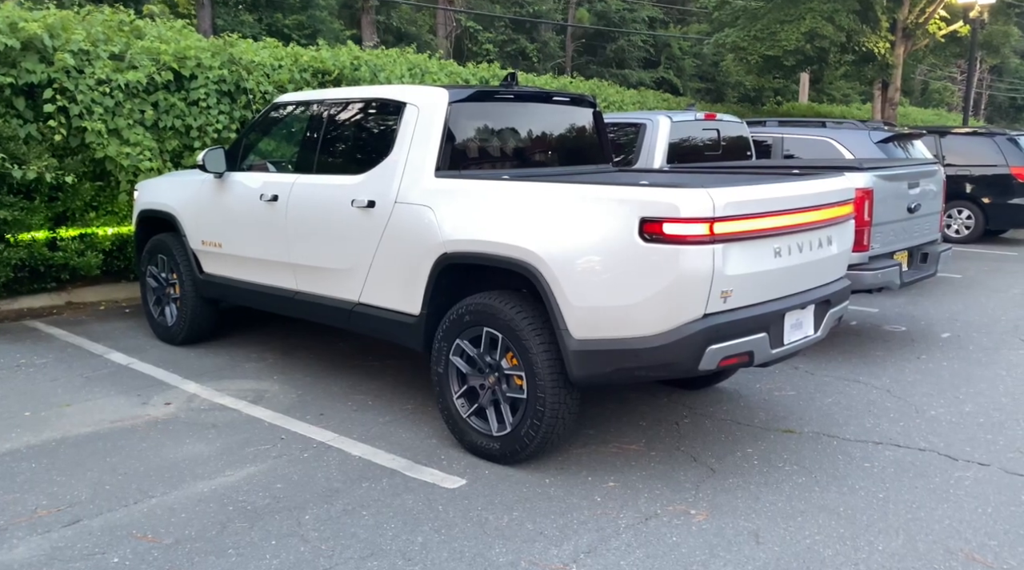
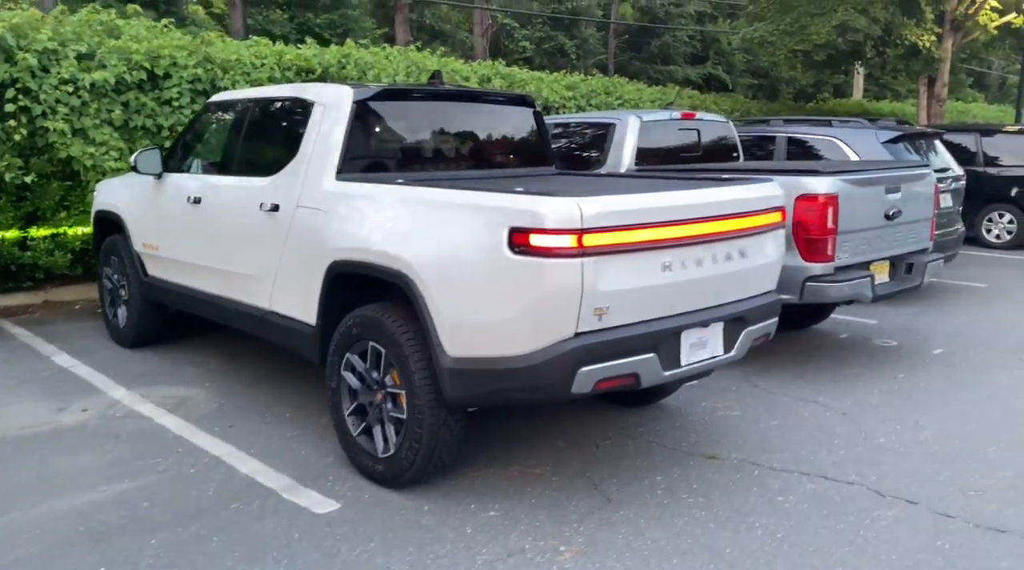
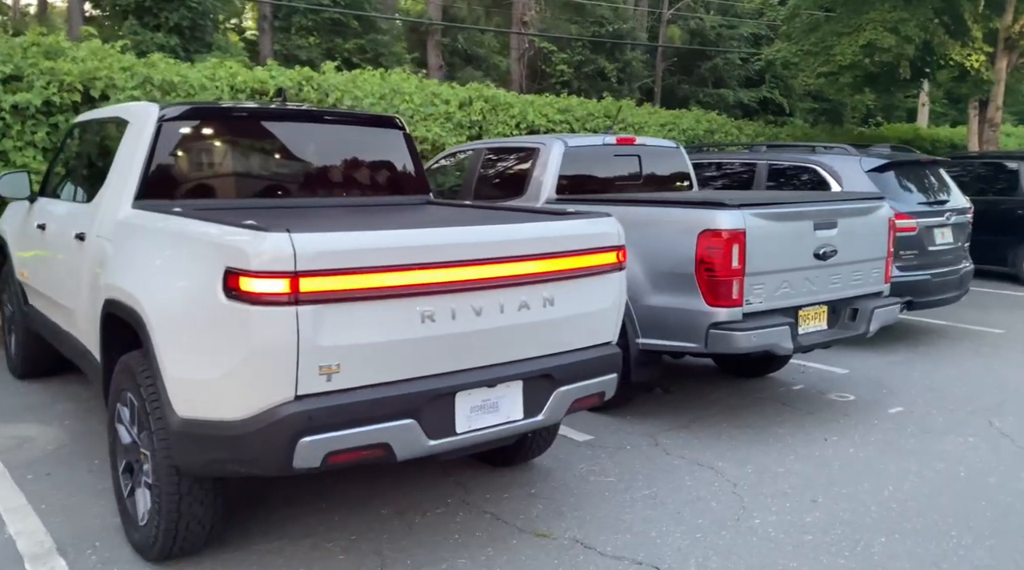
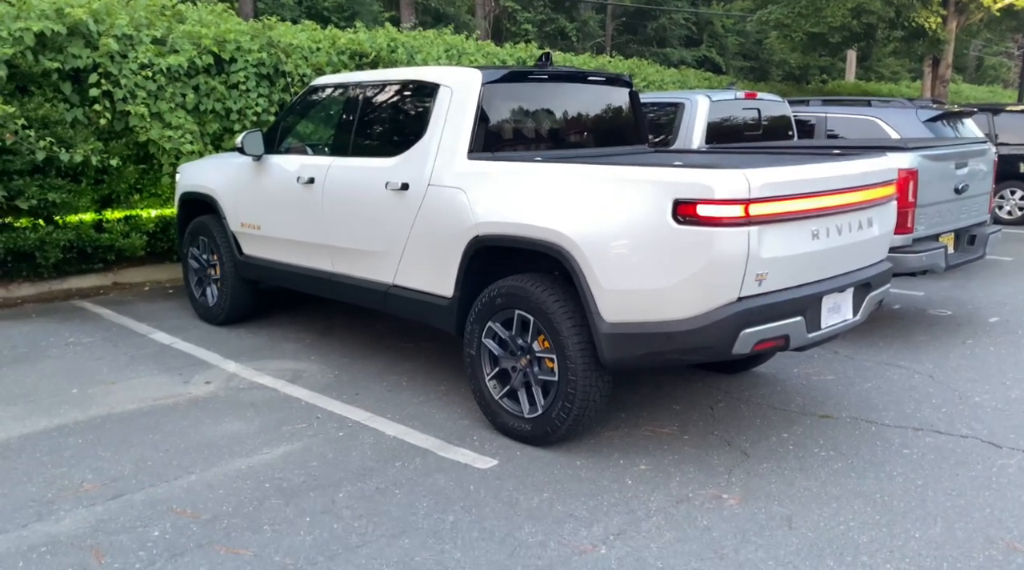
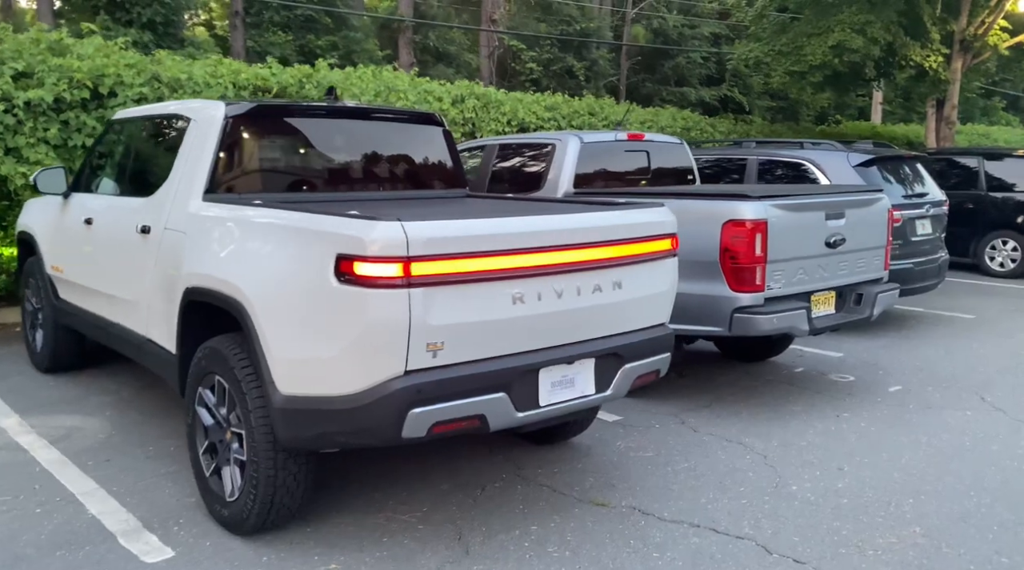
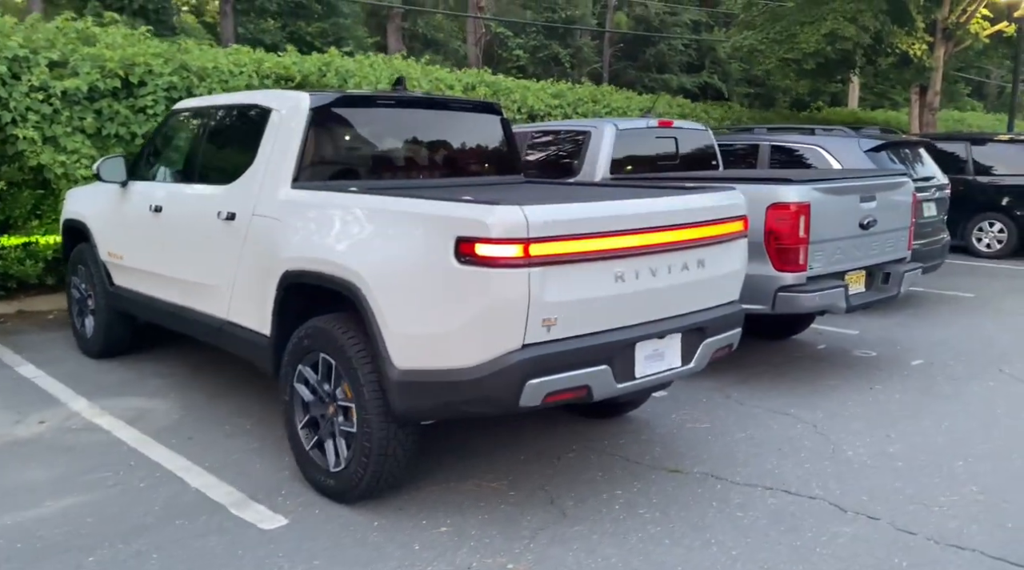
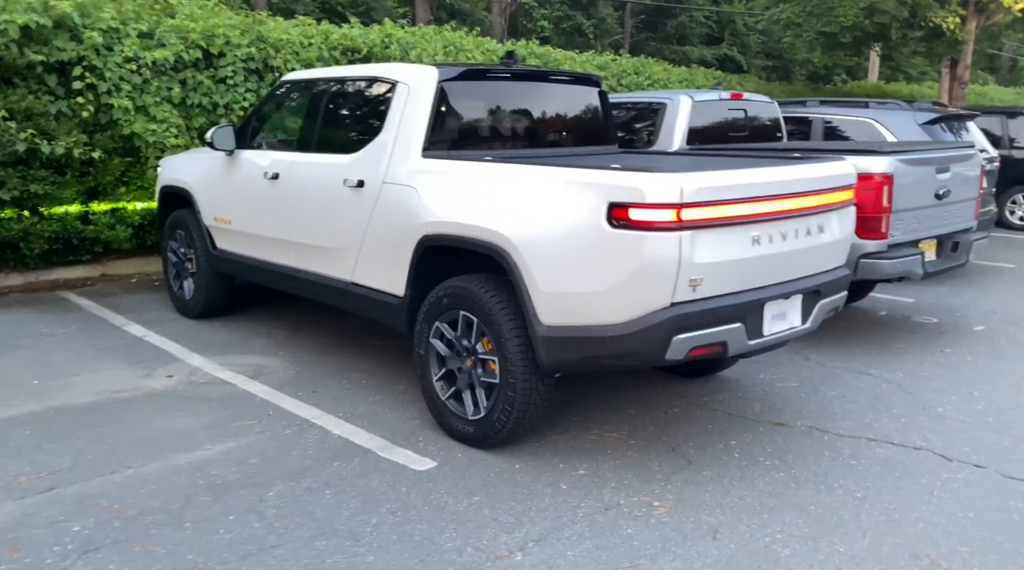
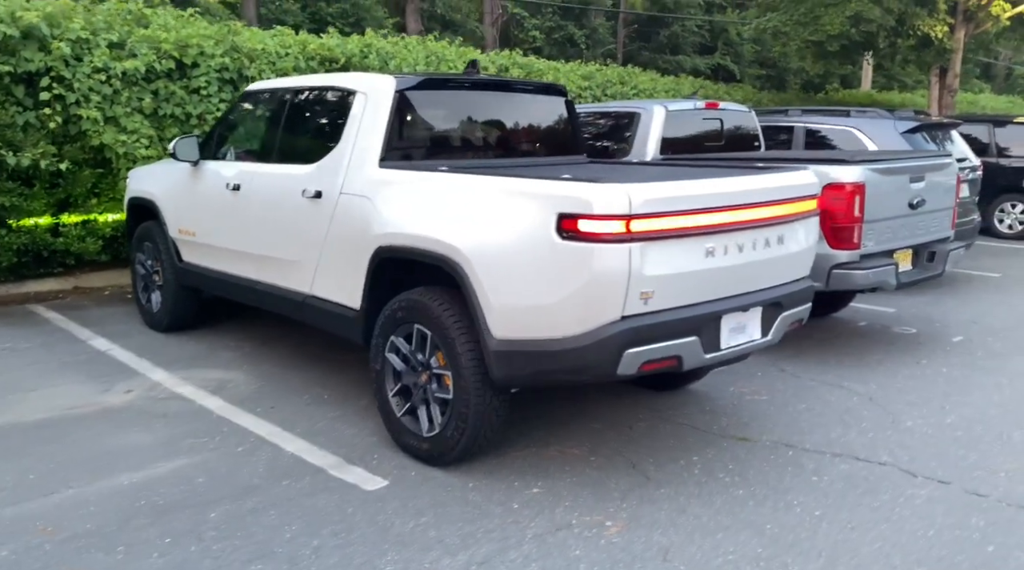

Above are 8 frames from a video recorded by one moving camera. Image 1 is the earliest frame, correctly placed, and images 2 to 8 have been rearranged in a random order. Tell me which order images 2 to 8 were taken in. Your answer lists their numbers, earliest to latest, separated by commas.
4, 7, 8, 2, 6, 5, 3
